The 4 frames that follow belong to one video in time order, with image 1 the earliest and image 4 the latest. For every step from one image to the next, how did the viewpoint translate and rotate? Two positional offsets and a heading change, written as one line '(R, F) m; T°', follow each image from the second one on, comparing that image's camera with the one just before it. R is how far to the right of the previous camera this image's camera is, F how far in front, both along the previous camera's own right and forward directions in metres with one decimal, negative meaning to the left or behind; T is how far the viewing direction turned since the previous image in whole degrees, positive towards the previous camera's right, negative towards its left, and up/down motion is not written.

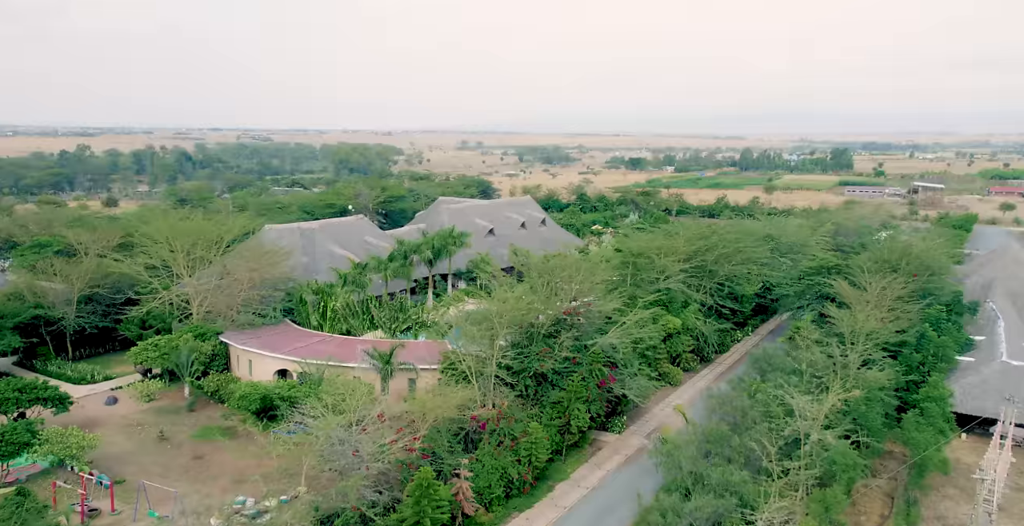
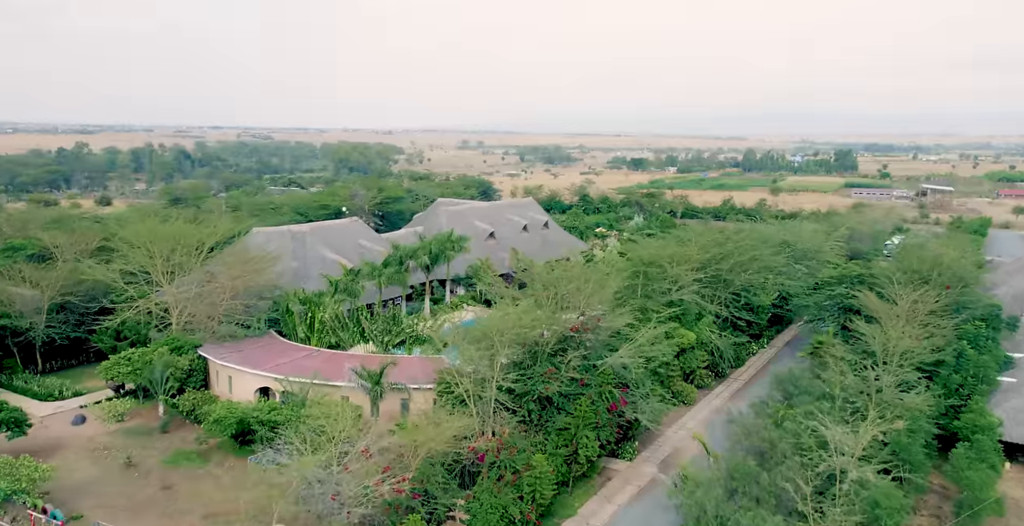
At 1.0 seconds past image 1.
(-0.1, +2.0) m; 0°
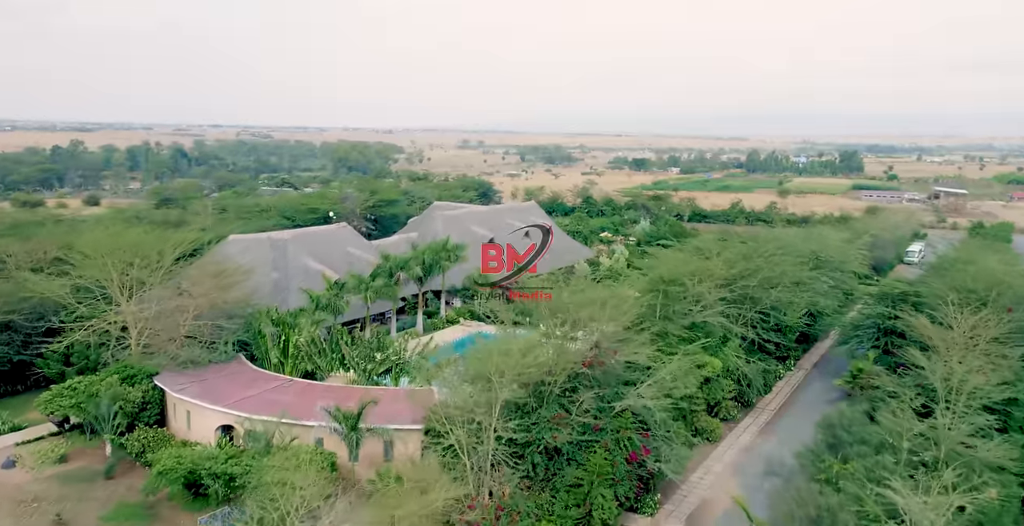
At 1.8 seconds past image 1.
(0.0, +3.2) m; 0°
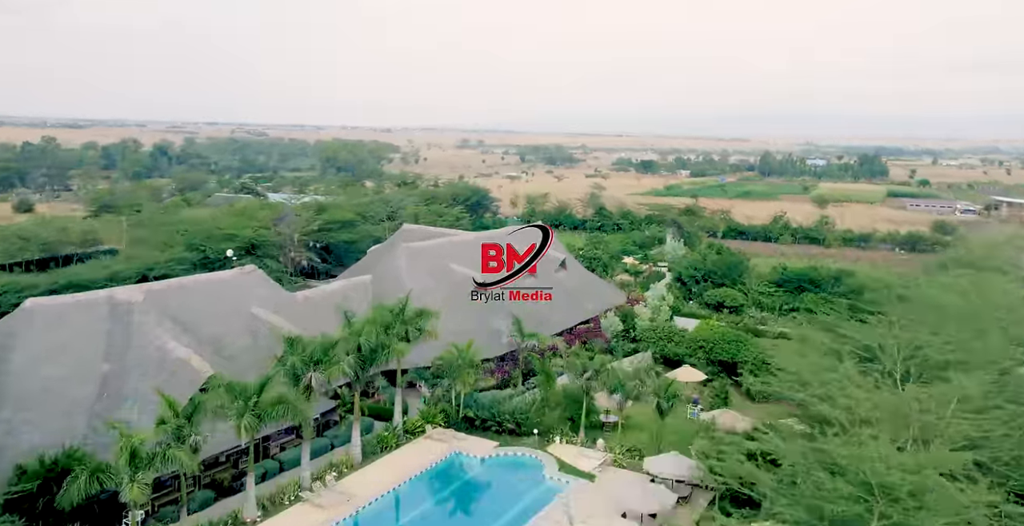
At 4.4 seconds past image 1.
(0.0, +13.7) m; 0°
